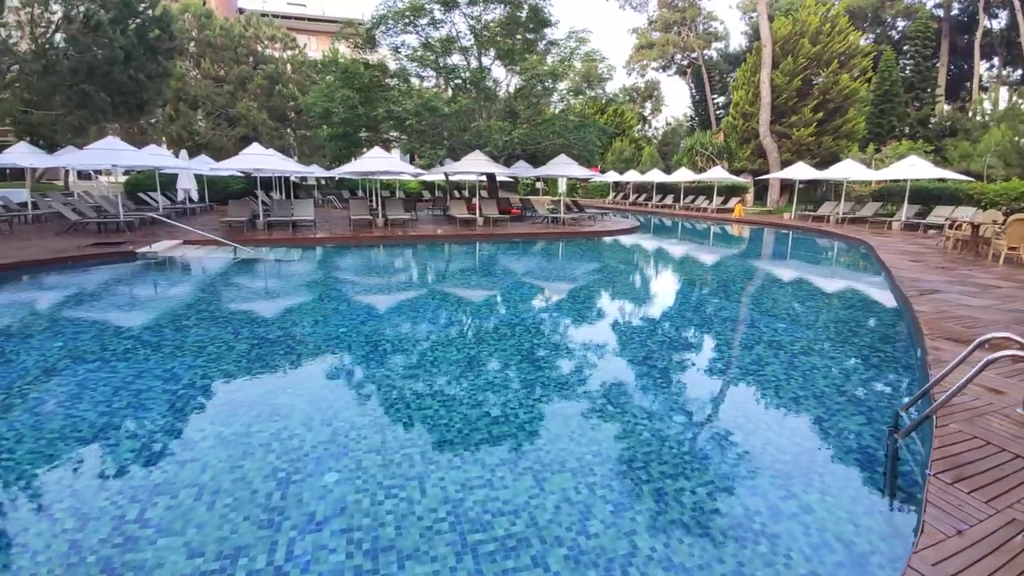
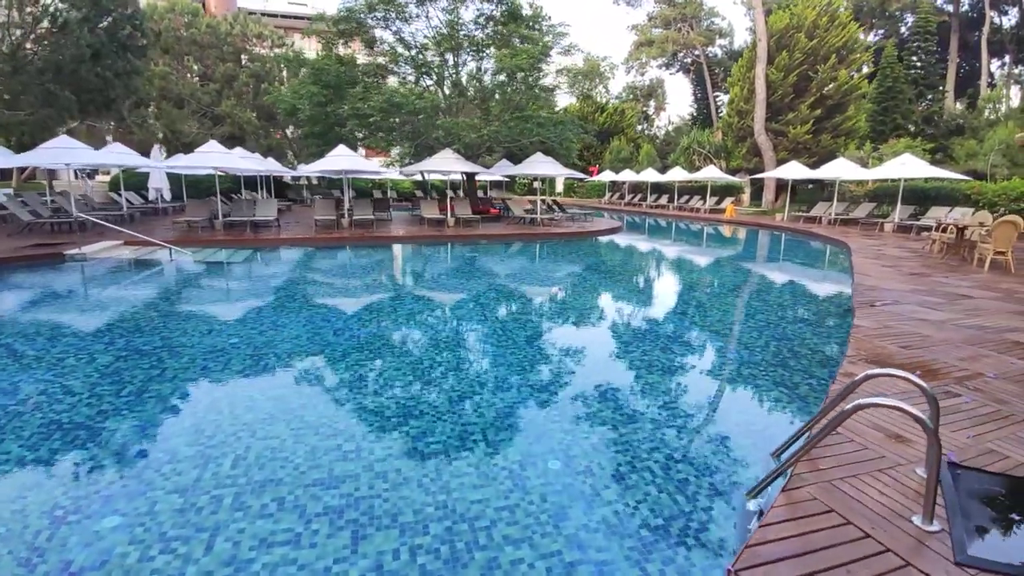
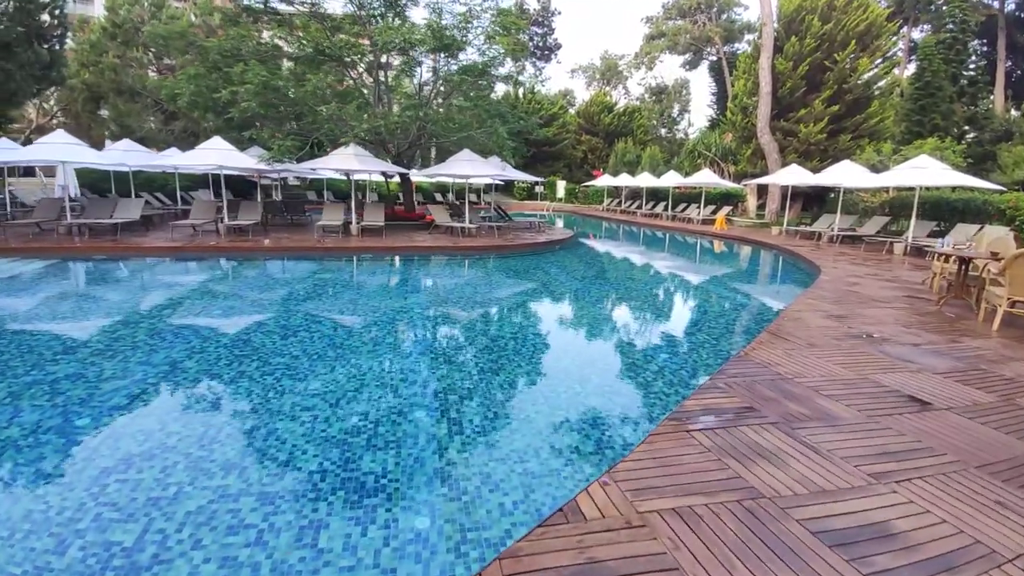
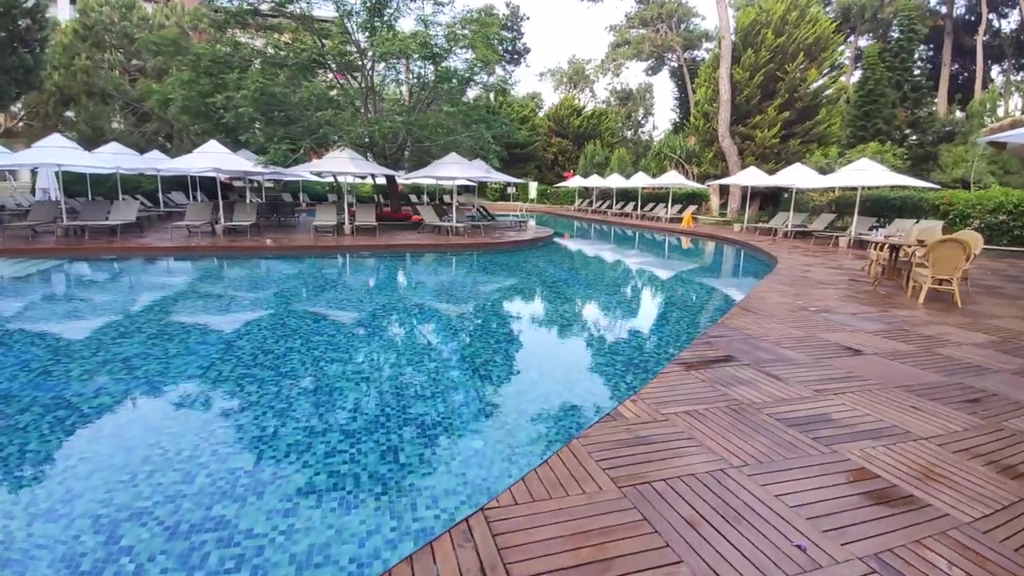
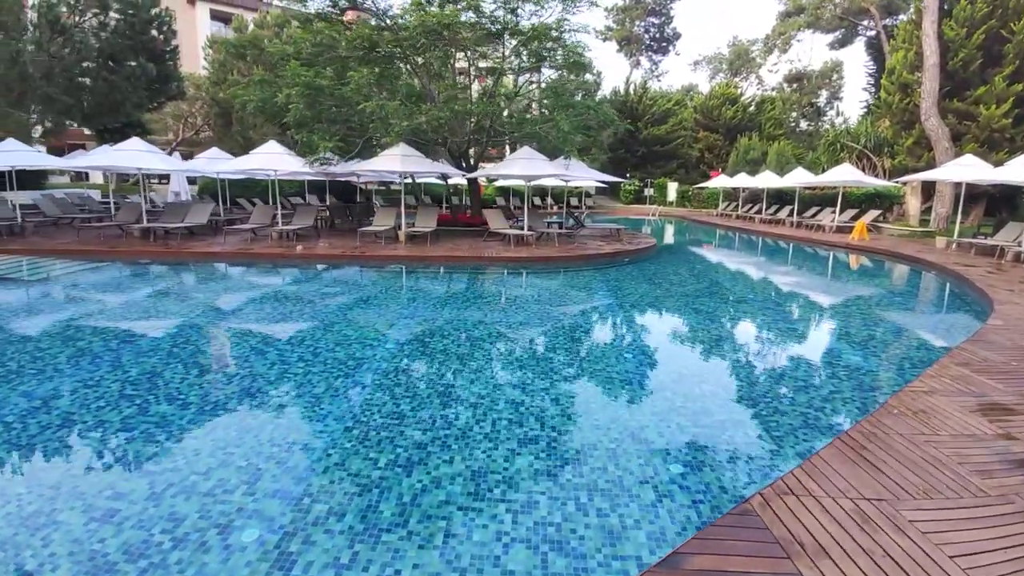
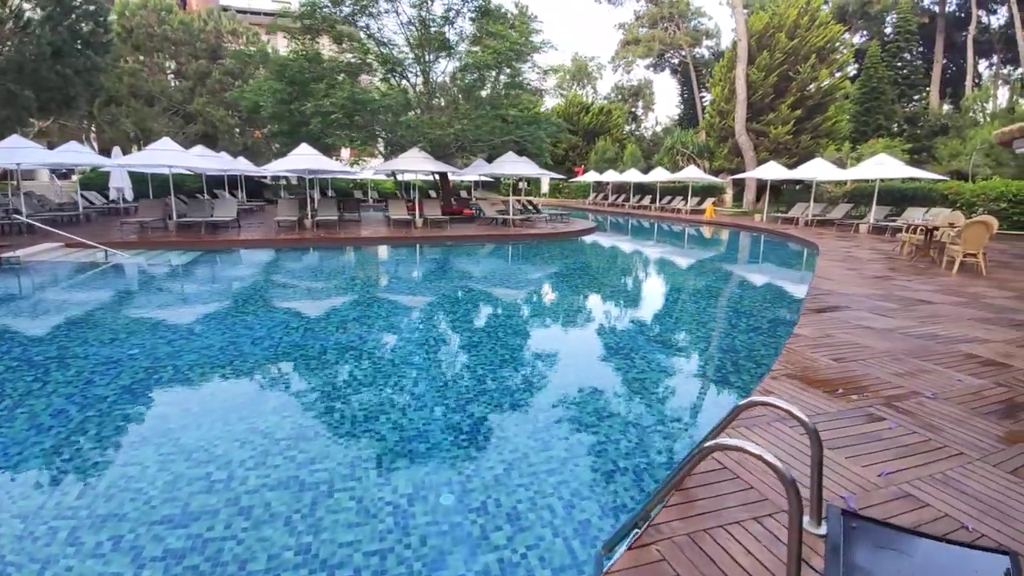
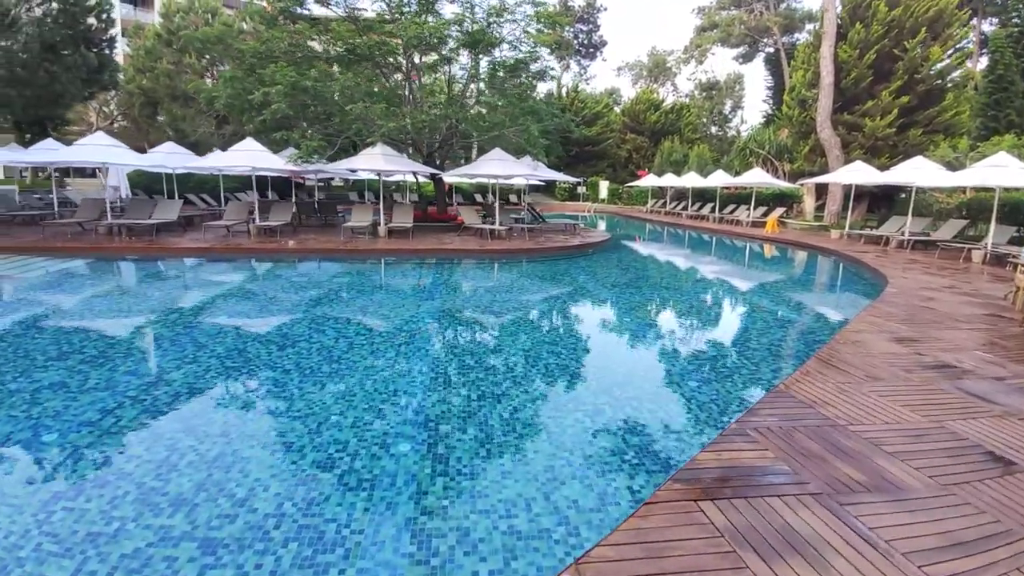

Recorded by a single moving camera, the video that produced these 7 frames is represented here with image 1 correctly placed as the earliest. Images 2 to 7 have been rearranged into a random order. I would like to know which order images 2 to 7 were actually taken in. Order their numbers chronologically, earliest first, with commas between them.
2, 6, 4, 3, 7, 5
